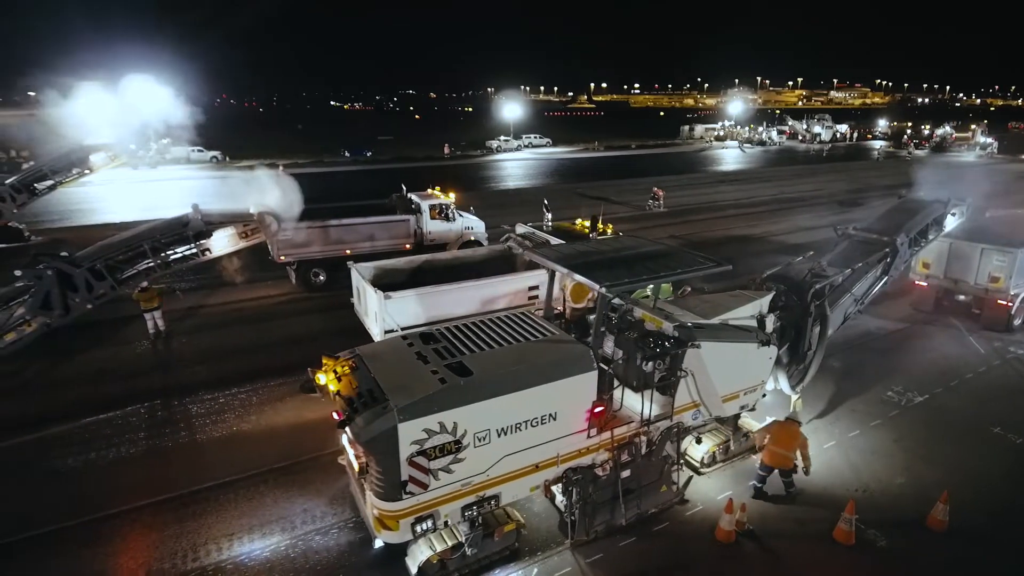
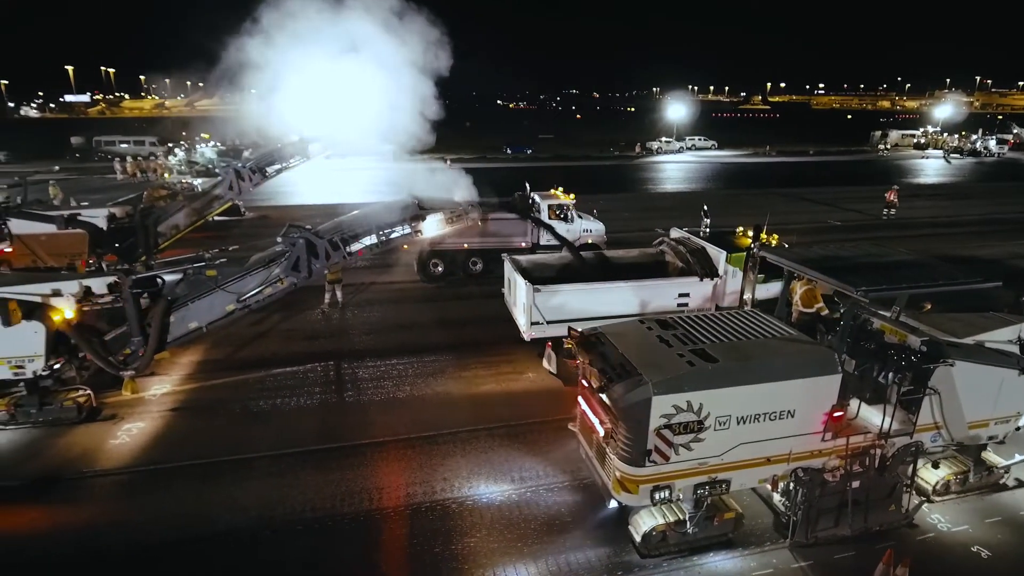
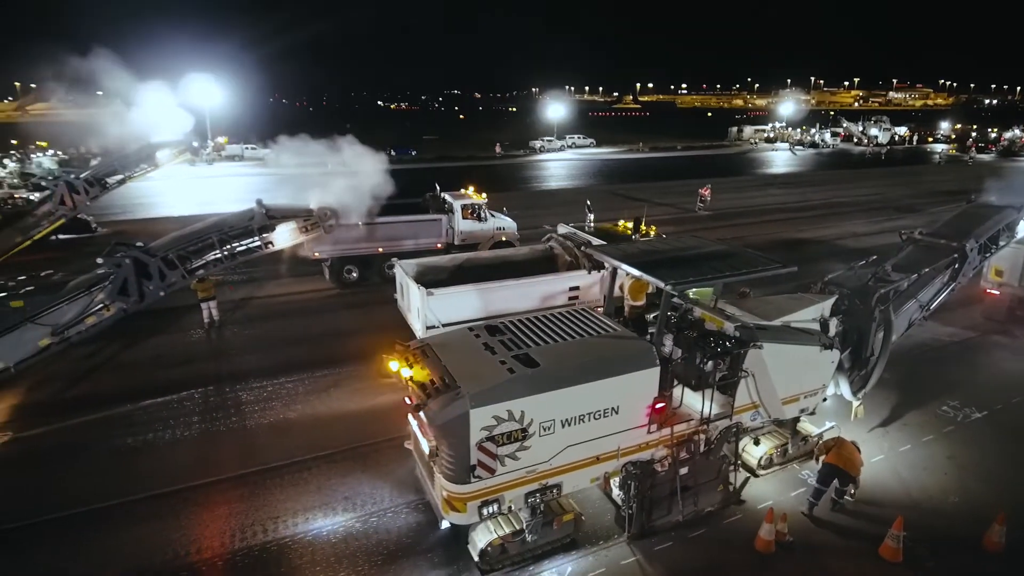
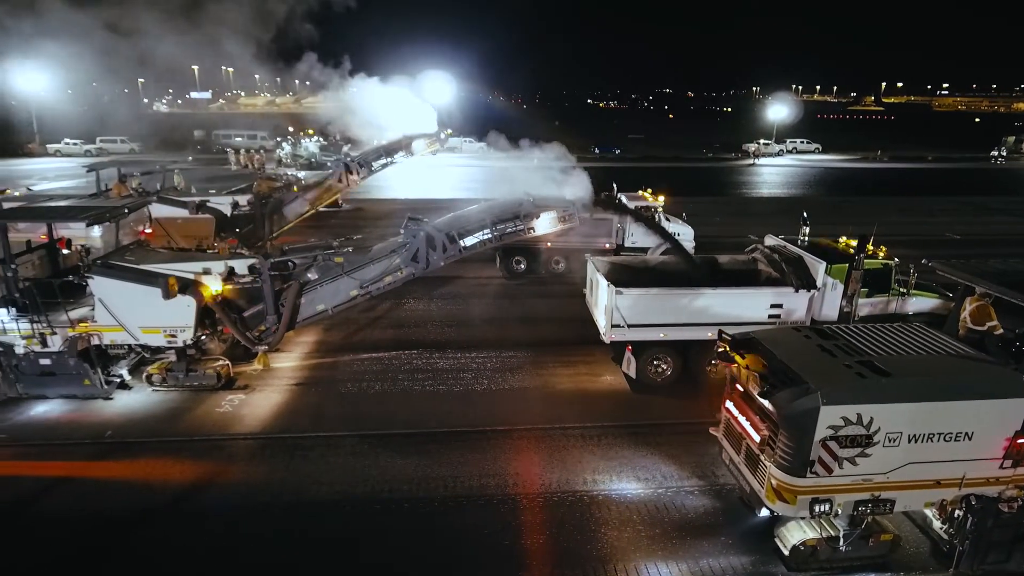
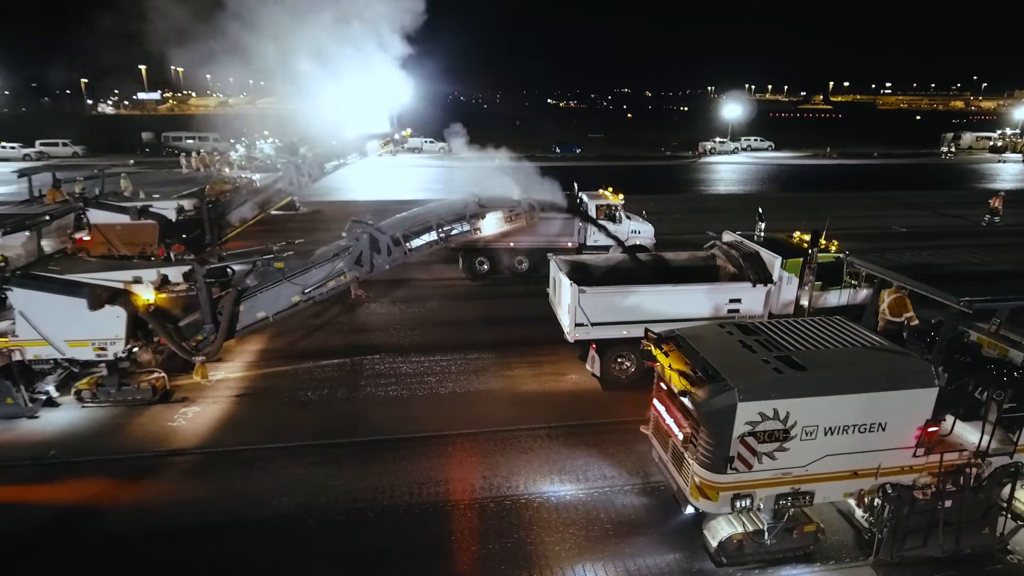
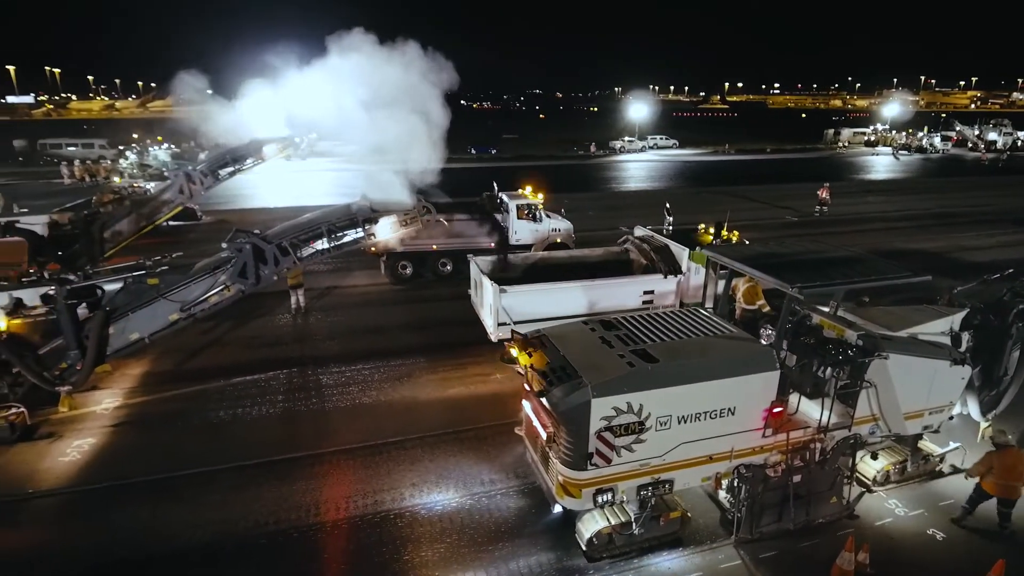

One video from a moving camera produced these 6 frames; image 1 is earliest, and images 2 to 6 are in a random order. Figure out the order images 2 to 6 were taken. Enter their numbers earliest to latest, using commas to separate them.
3, 6, 2, 5, 4
